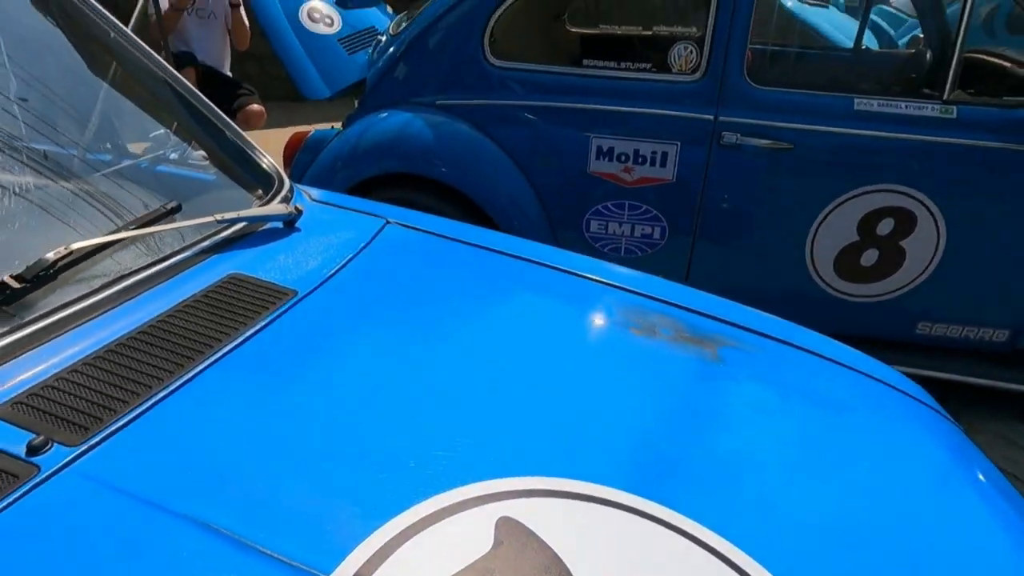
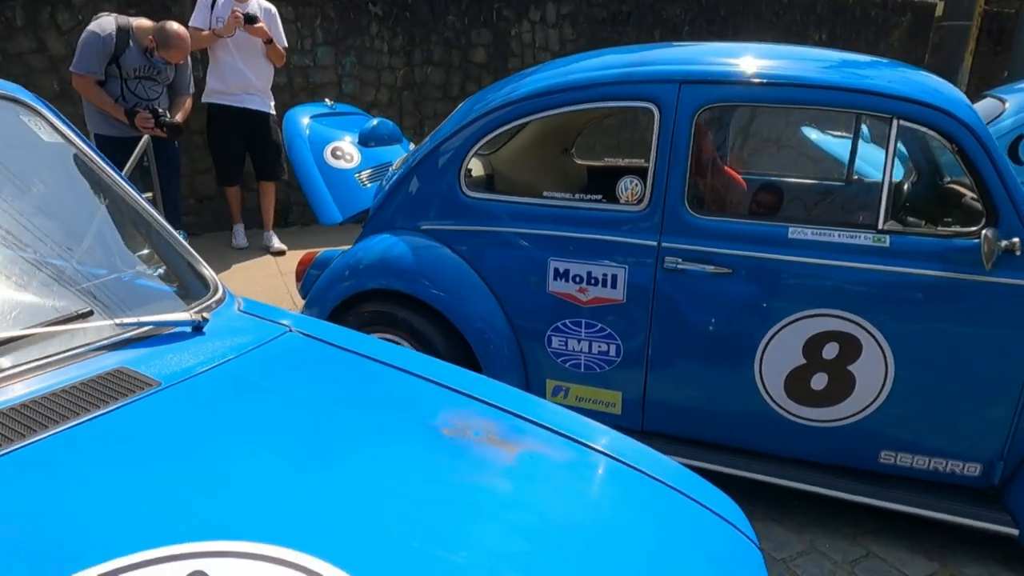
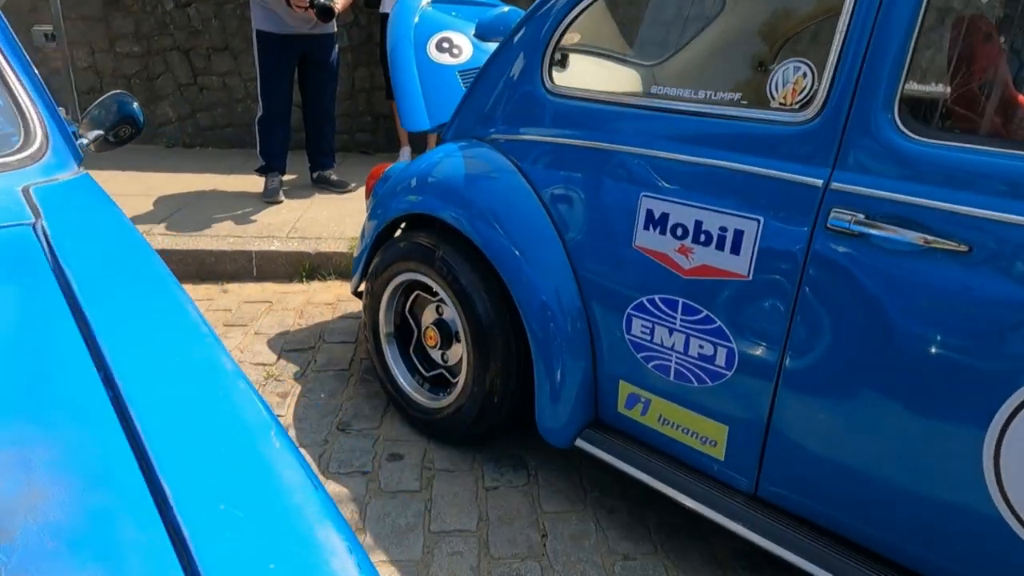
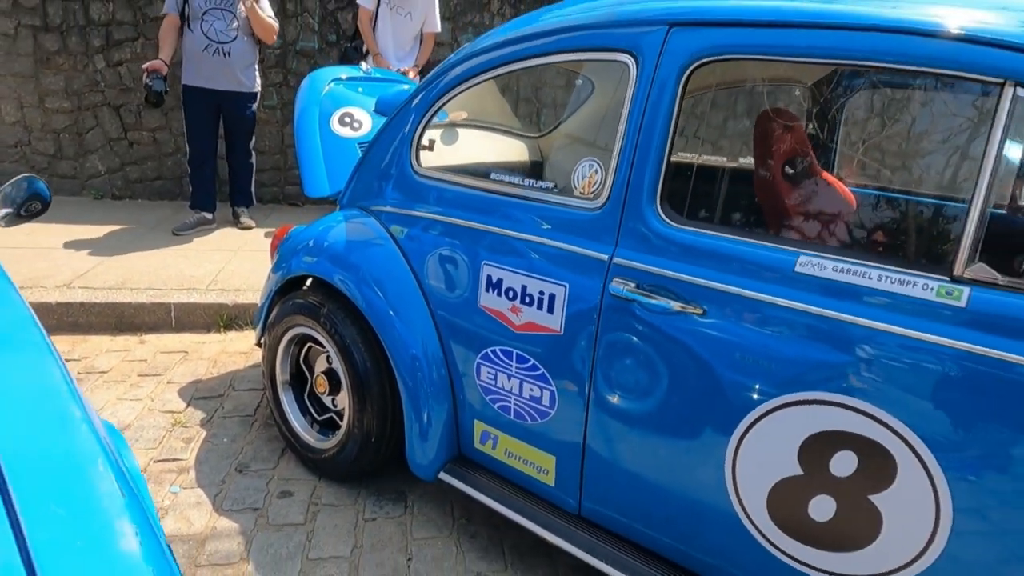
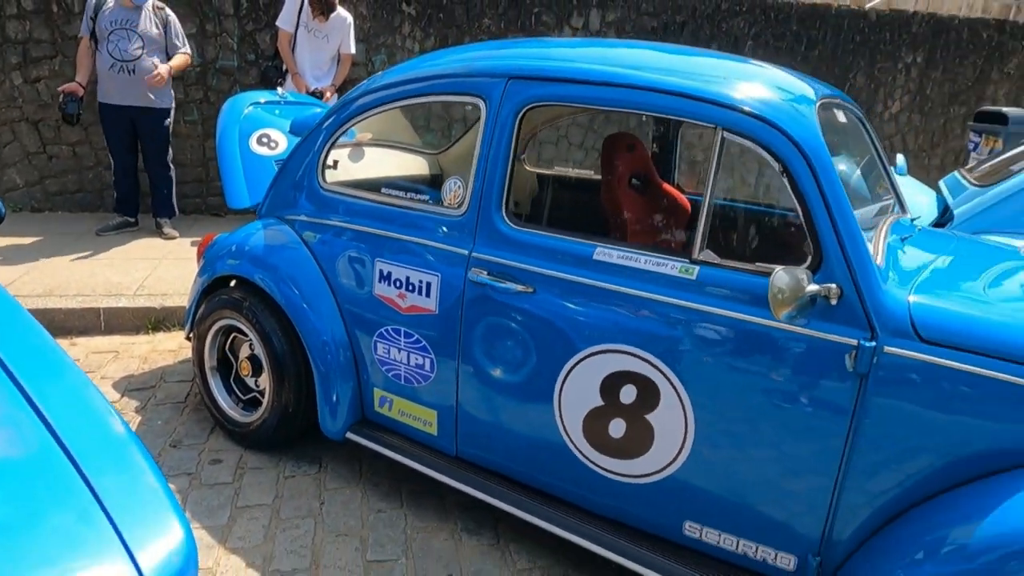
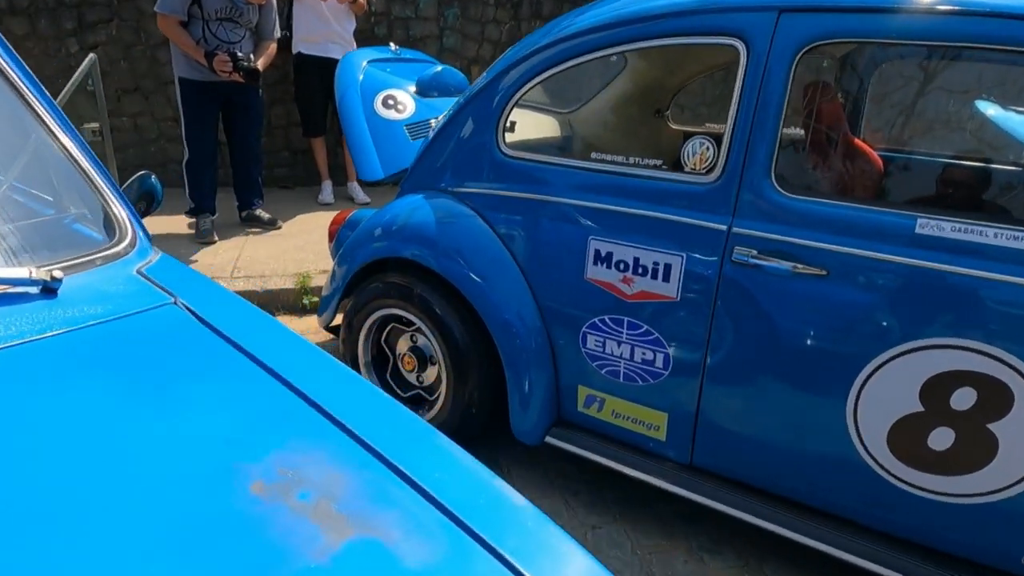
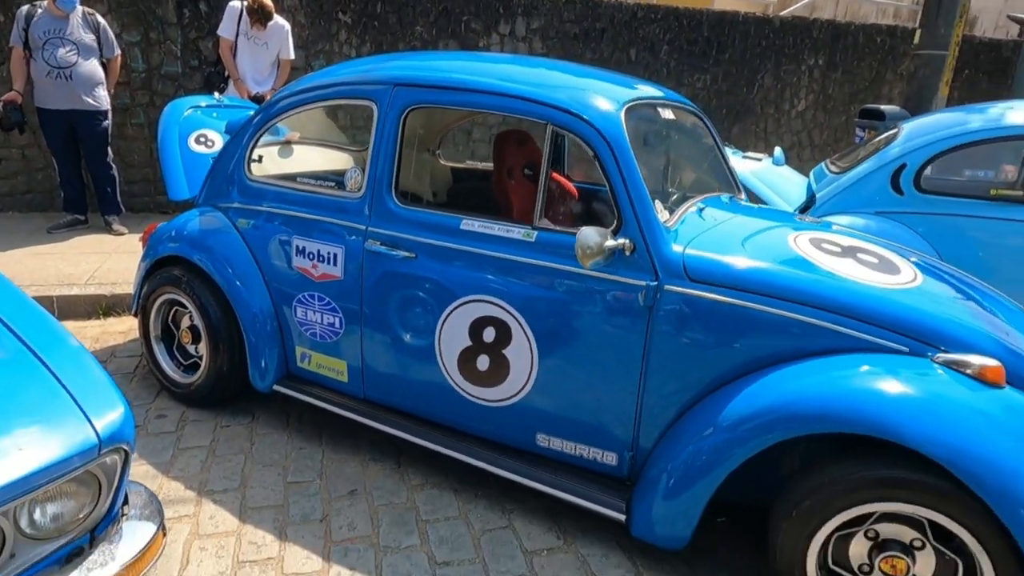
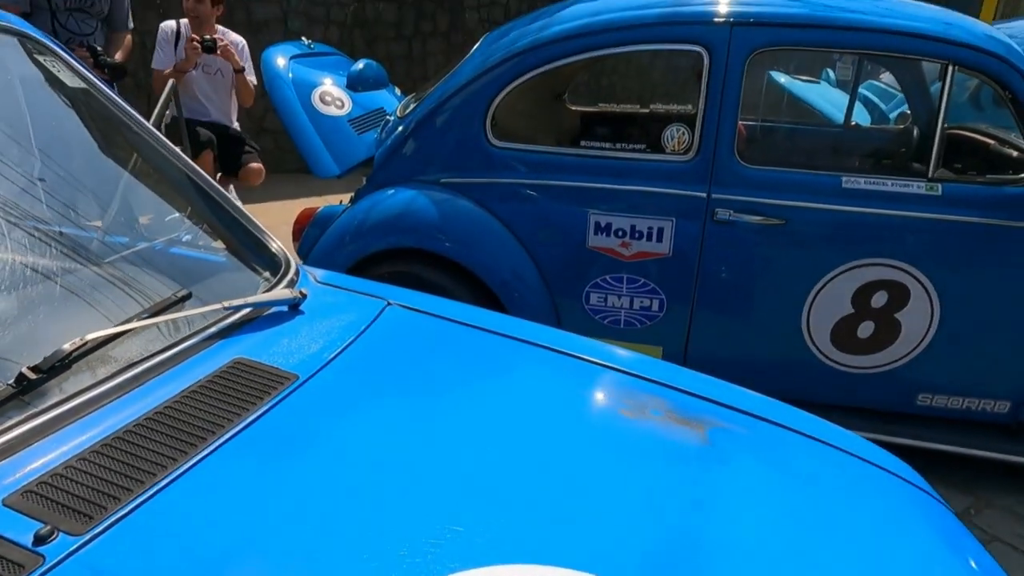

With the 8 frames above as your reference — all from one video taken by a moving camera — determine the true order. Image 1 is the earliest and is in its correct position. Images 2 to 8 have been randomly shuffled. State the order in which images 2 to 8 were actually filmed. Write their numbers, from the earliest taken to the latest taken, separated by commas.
8, 2, 6, 3, 4, 5, 7
